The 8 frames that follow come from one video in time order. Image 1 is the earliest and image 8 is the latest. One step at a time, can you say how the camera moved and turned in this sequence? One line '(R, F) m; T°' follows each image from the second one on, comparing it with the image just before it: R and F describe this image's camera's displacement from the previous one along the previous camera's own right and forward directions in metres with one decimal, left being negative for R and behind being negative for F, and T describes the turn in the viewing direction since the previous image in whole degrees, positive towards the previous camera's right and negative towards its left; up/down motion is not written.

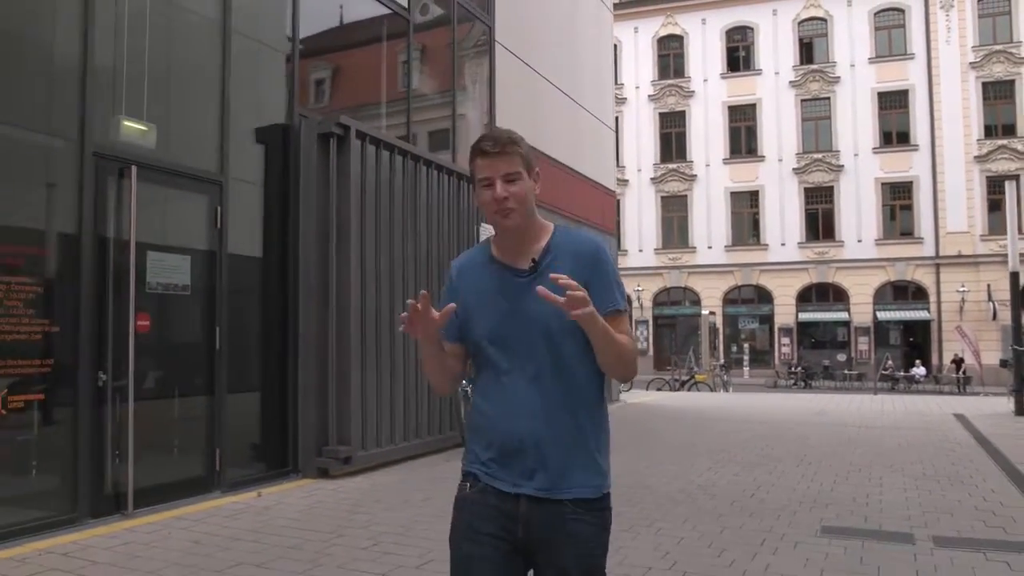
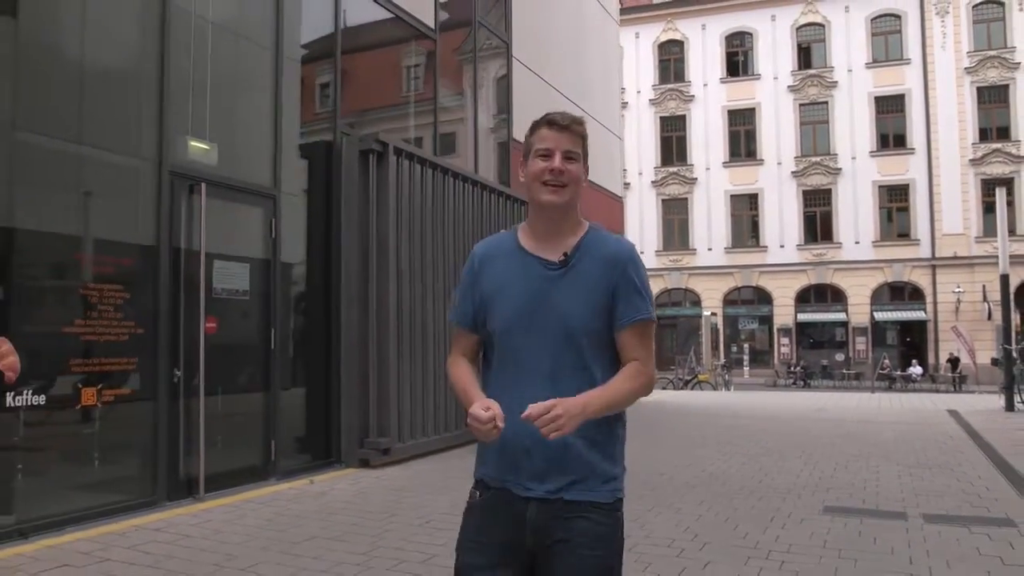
(-0.3, -0.7) m; 0°
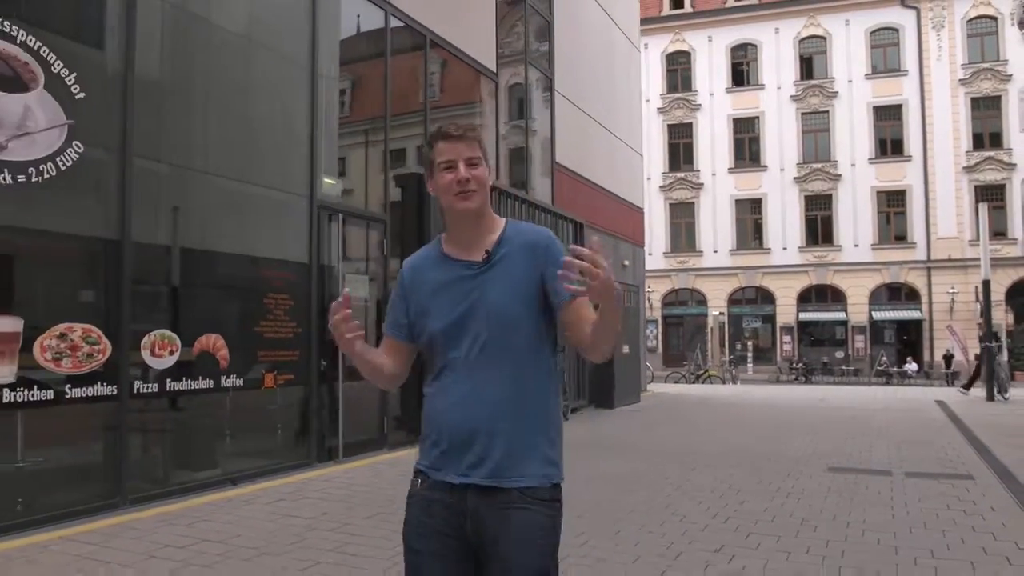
(-0.7, -1.9) m; 0°
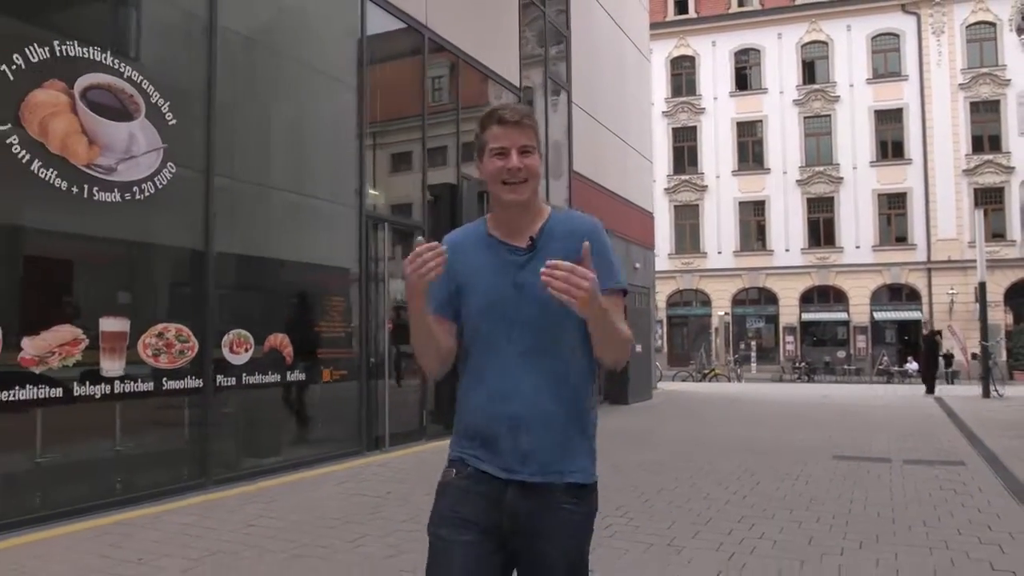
(-0.3, -0.8) m; 0°
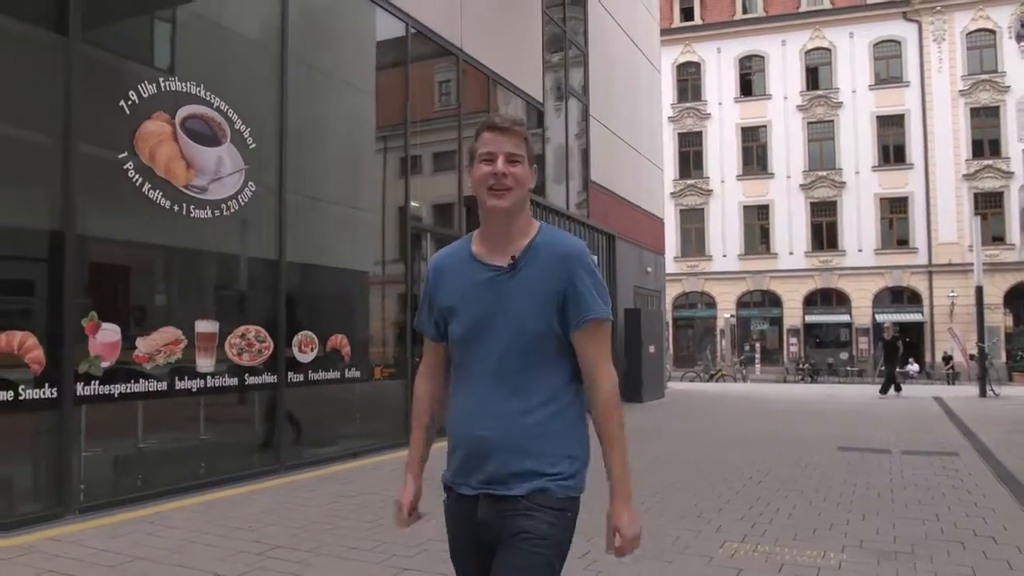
(-0.4, -0.9) m; 0°
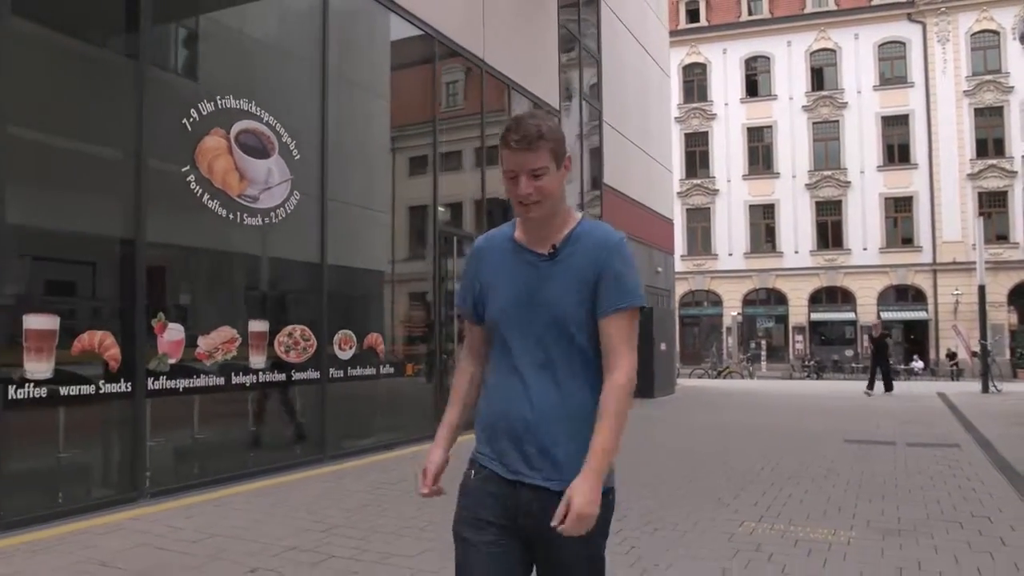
(-0.2, -0.5) m; 0°
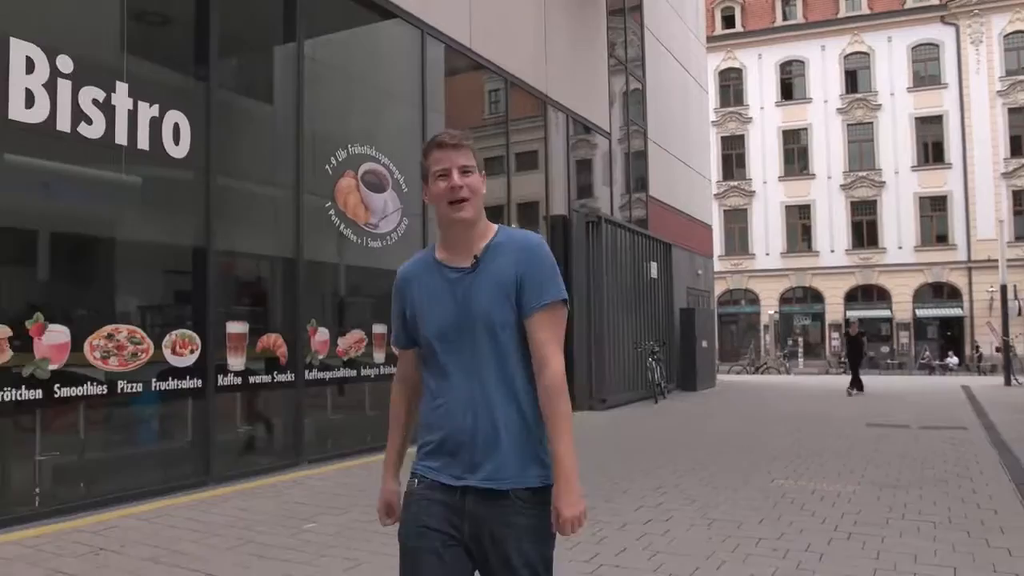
(-0.4, -1.8) m; -2°
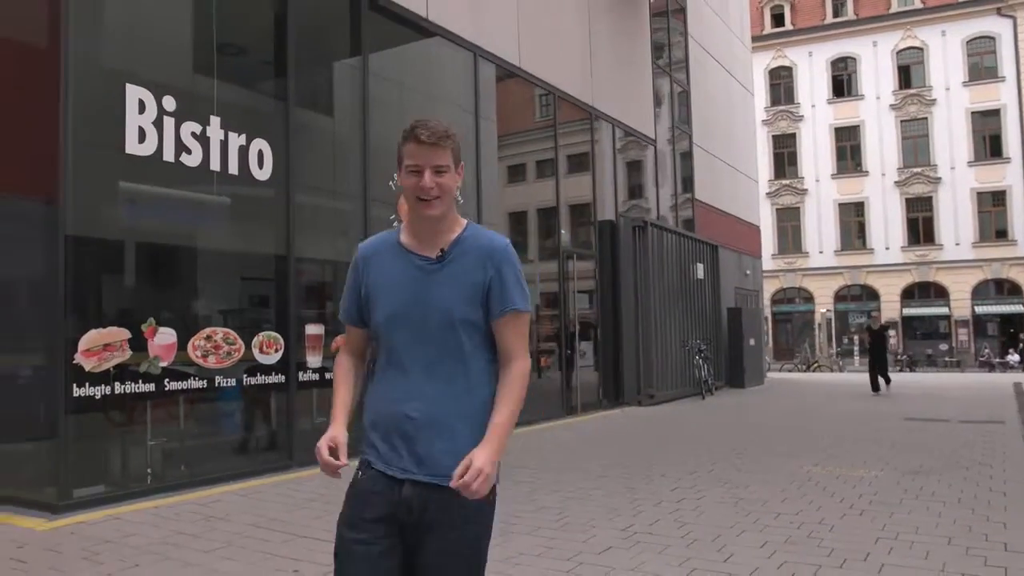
(+0.1, -0.8) m; -4°
